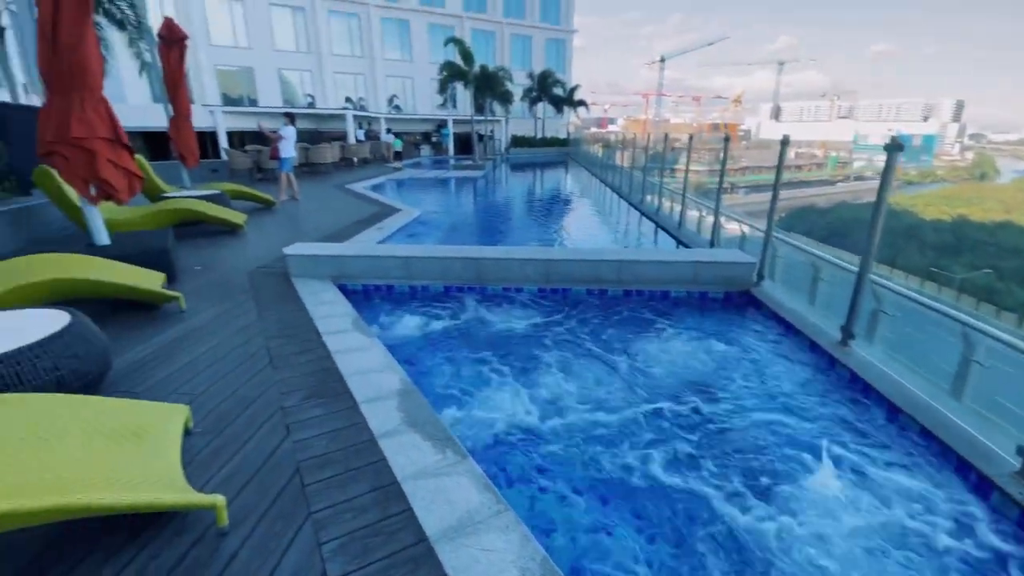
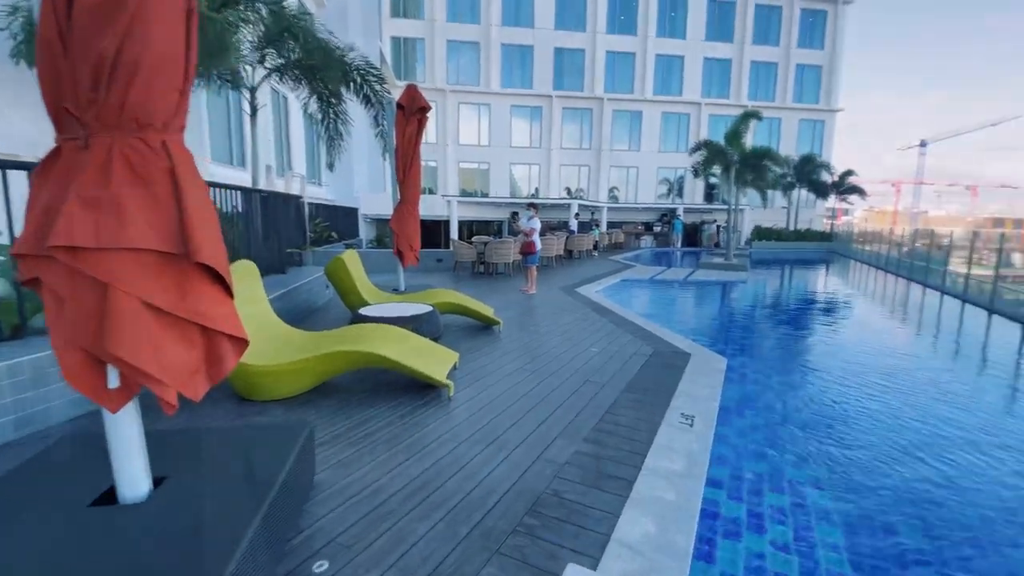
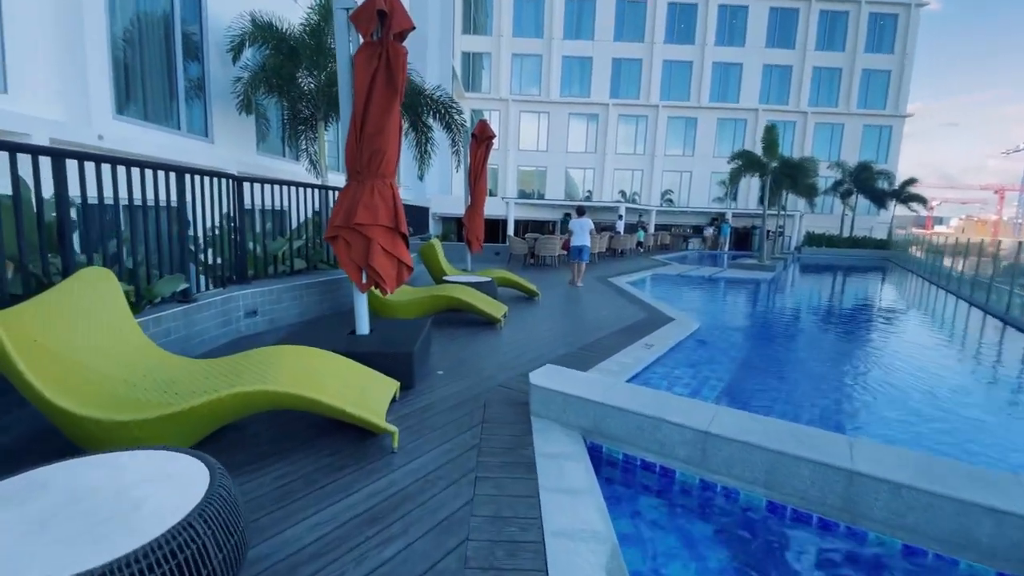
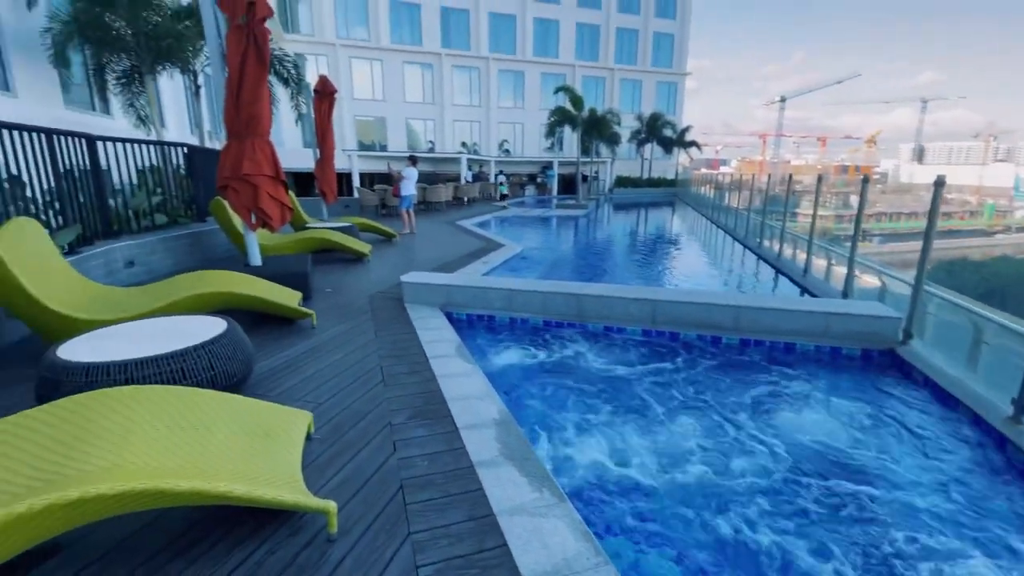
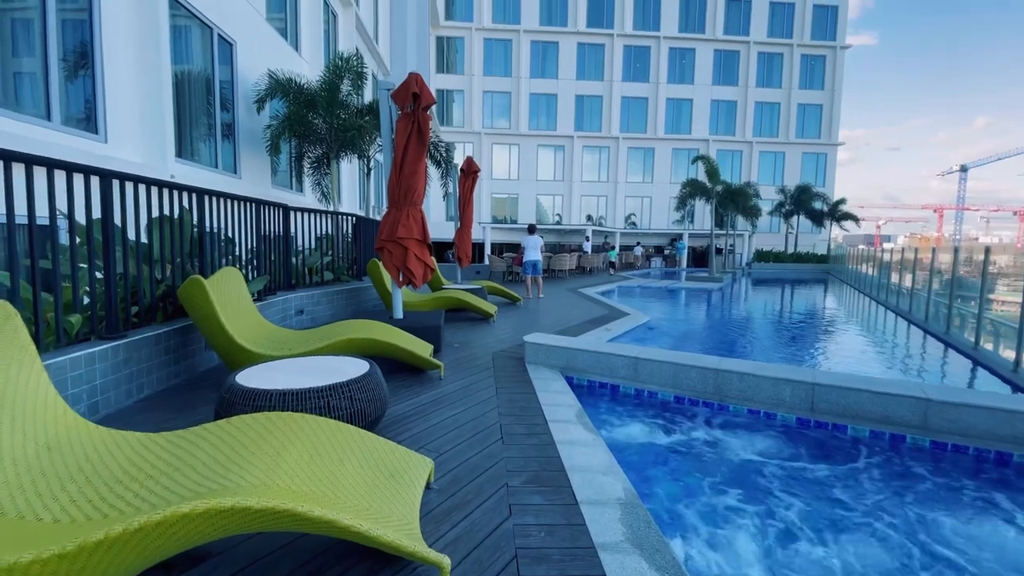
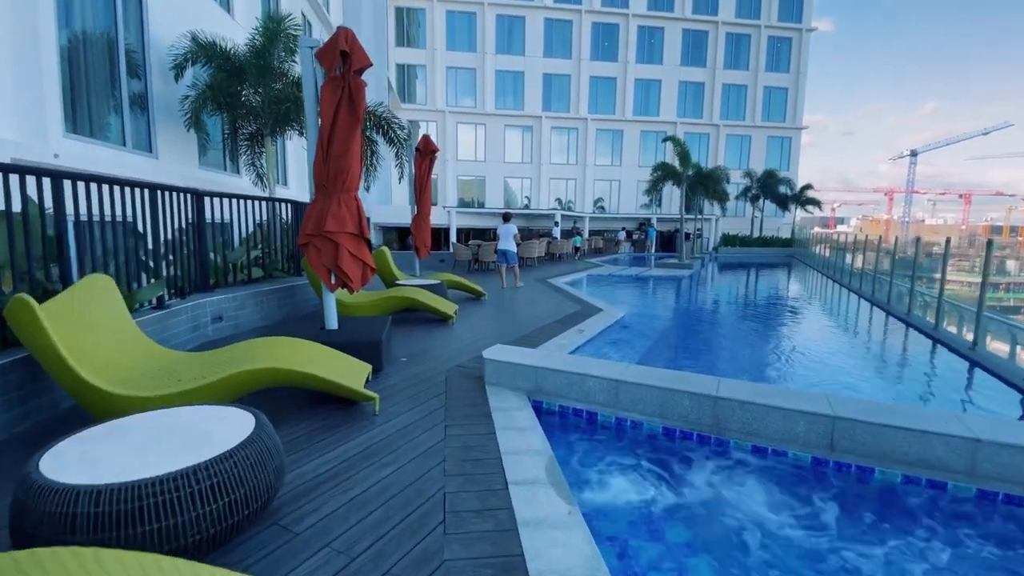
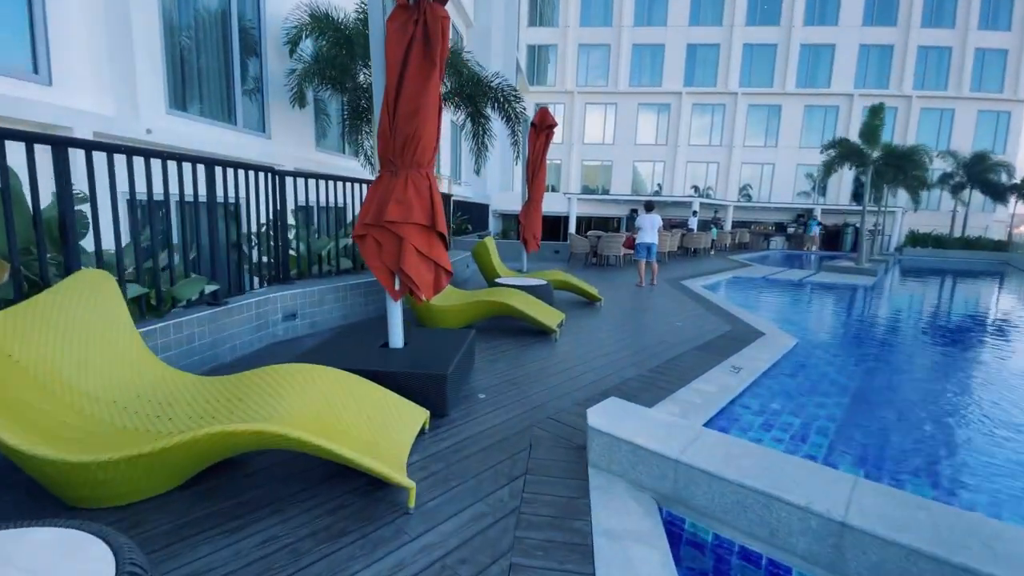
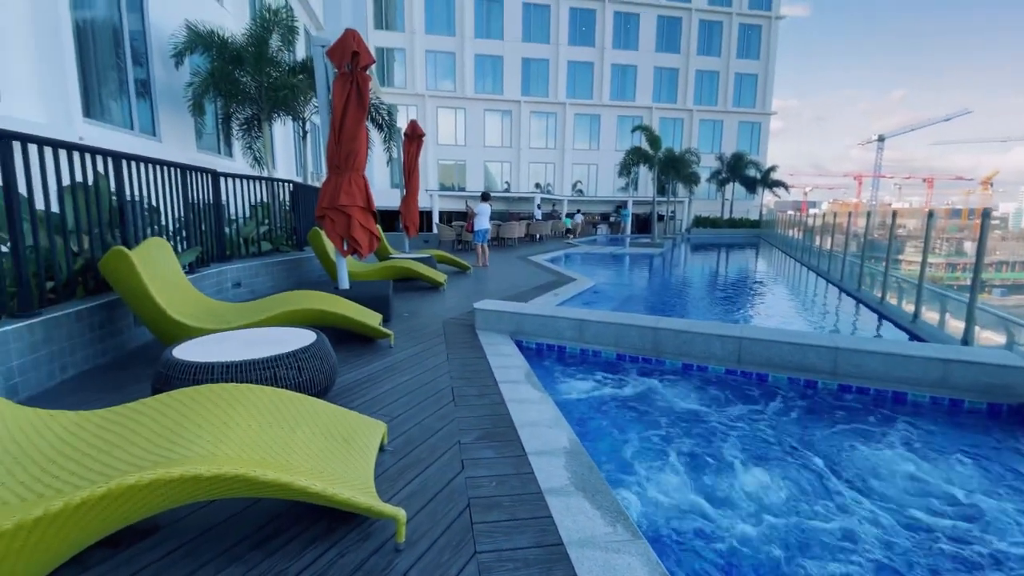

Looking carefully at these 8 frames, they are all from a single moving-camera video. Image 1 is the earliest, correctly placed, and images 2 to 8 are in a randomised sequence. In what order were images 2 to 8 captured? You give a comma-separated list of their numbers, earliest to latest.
4, 8, 5, 6, 3, 7, 2
